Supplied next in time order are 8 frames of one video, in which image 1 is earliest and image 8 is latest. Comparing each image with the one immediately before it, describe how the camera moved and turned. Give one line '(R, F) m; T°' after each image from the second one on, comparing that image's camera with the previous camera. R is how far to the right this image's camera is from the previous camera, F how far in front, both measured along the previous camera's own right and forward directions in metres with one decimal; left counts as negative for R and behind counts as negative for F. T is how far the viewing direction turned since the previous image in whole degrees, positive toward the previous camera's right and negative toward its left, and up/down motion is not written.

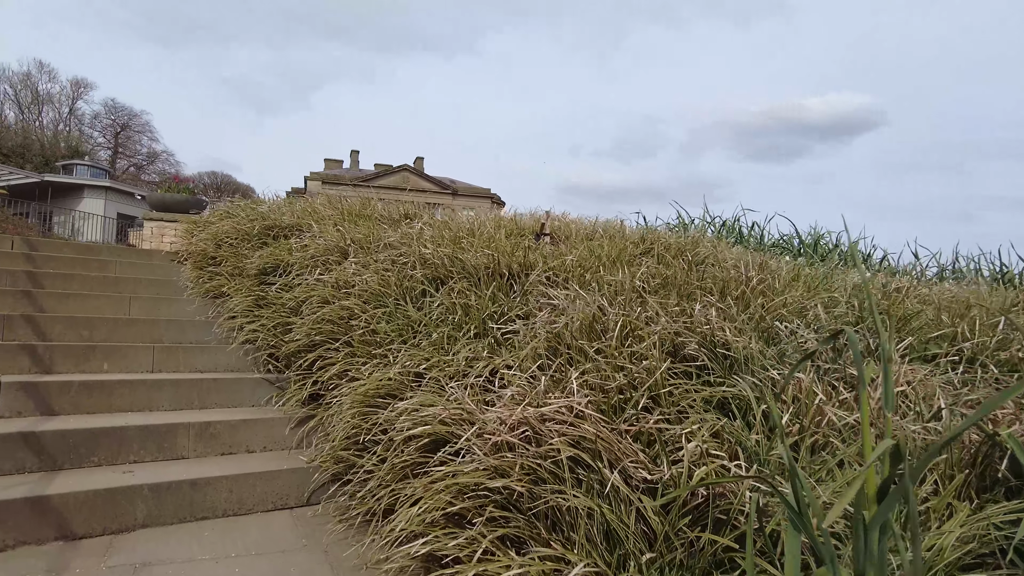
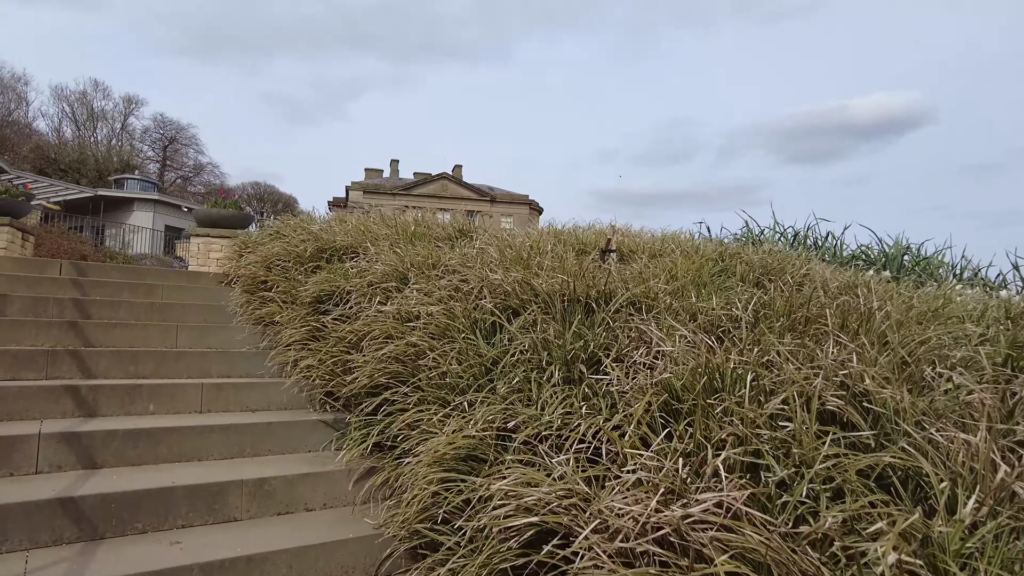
(-0.2, +0.3) m; -3°
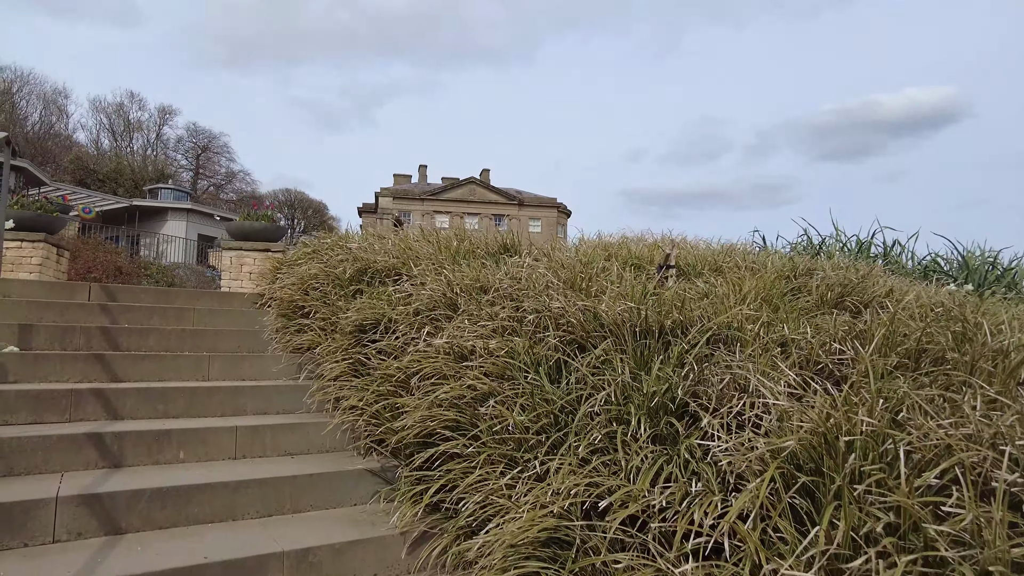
(-0.2, +0.3) m; -2°
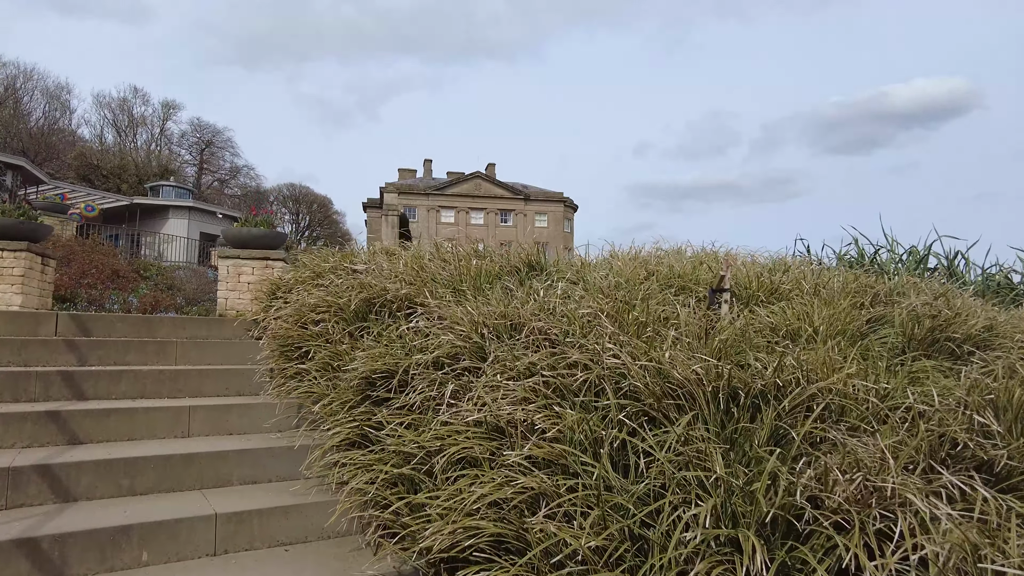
(-0.1, +0.6) m; 0°
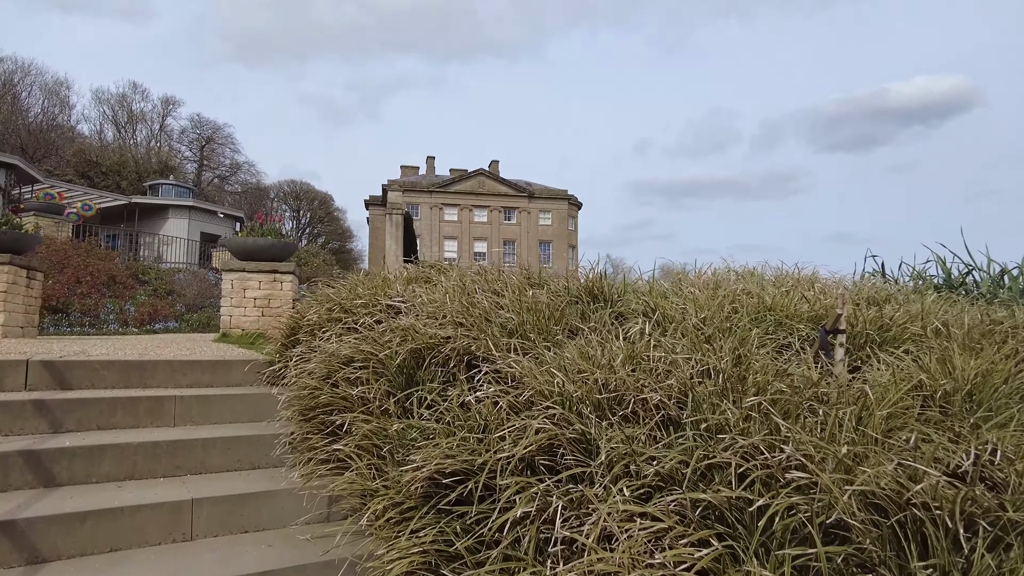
(-0.3, +0.7) m; 0°
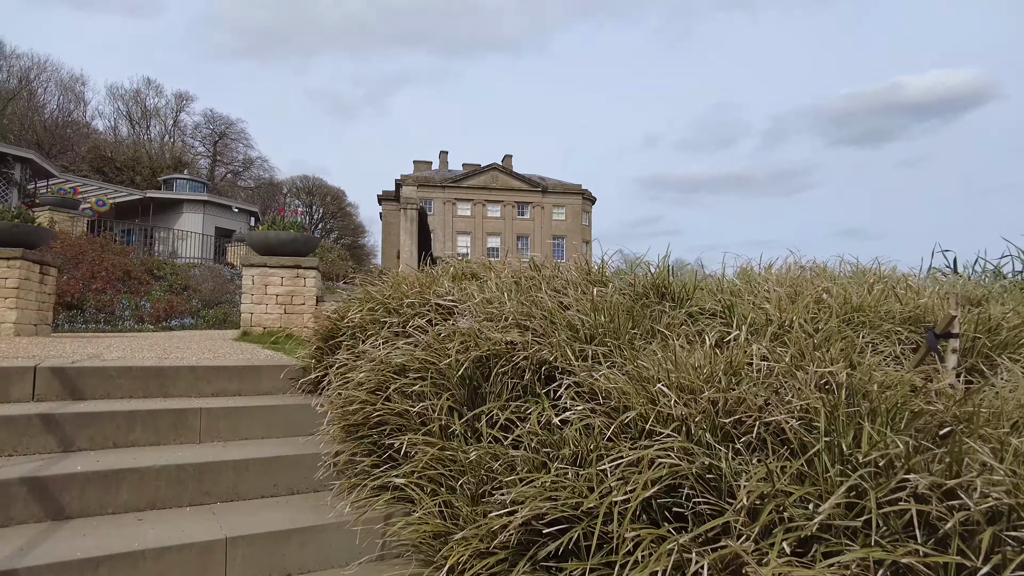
(-0.2, +0.4) m; -1°
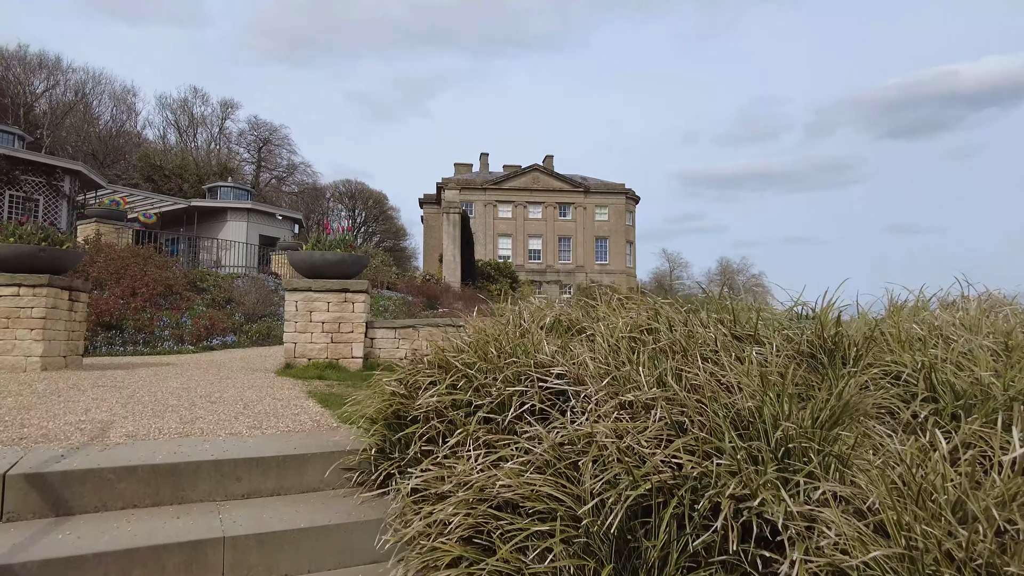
(-0.3, +0.8) m; -3°
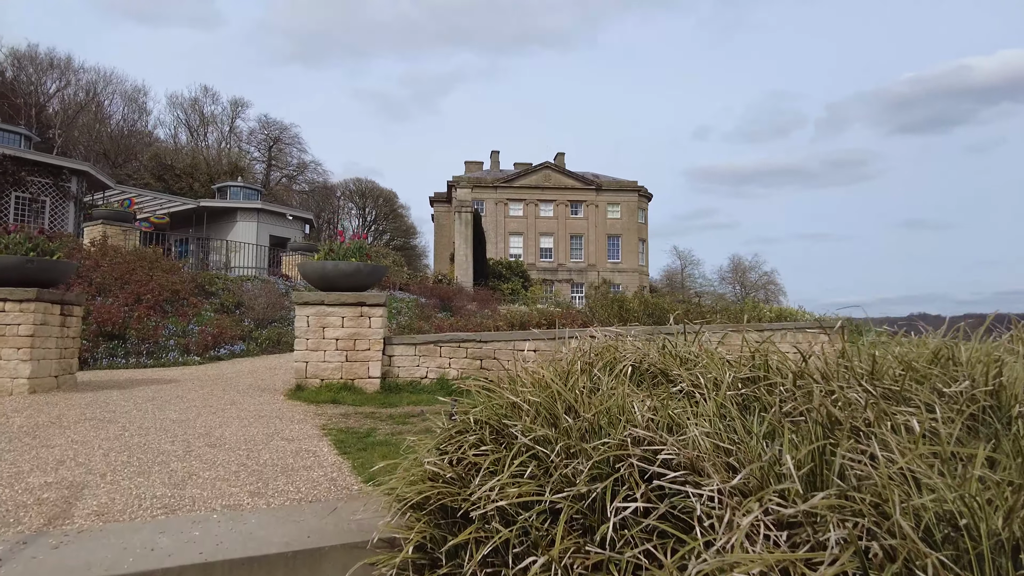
(-0.2, +0.6) m; -1°
